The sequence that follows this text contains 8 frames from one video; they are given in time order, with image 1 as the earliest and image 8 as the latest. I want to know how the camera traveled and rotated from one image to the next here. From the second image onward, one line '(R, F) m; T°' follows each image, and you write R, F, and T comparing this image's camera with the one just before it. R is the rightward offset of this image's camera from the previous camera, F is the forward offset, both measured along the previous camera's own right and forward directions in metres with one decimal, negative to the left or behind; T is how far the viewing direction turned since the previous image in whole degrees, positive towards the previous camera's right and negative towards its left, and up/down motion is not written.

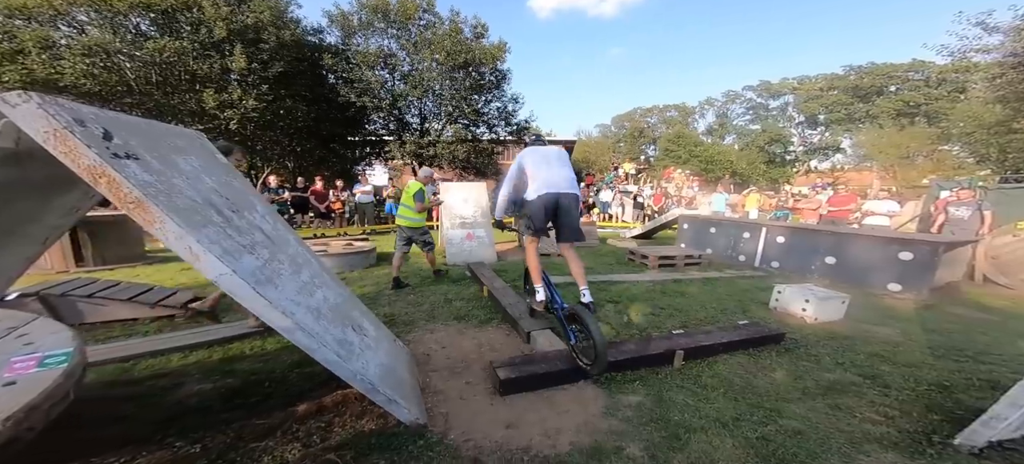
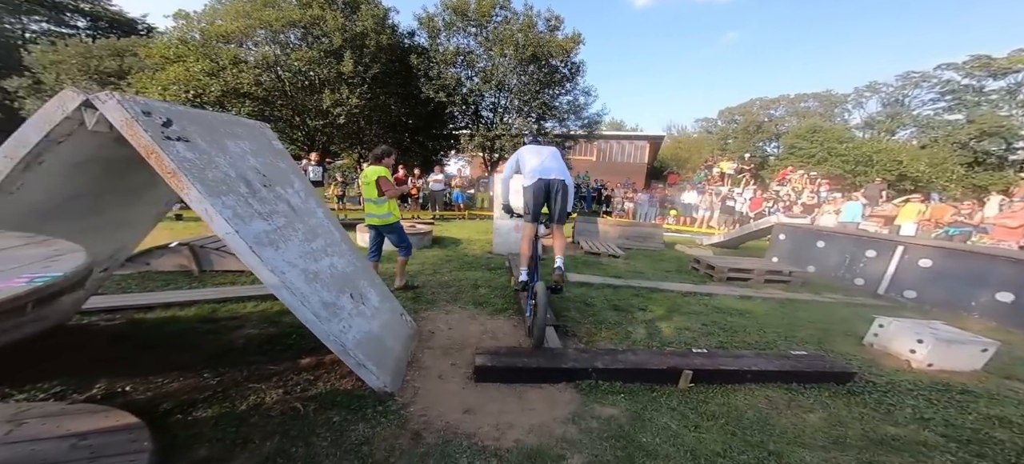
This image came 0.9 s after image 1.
(+0.6, +0.1) m; -14°
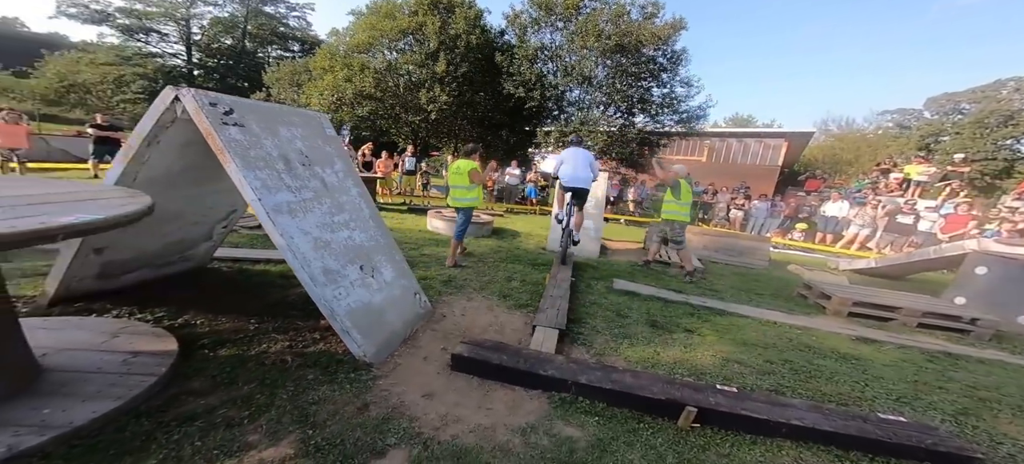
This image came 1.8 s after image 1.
(+0.7, +0.2) m; -17°
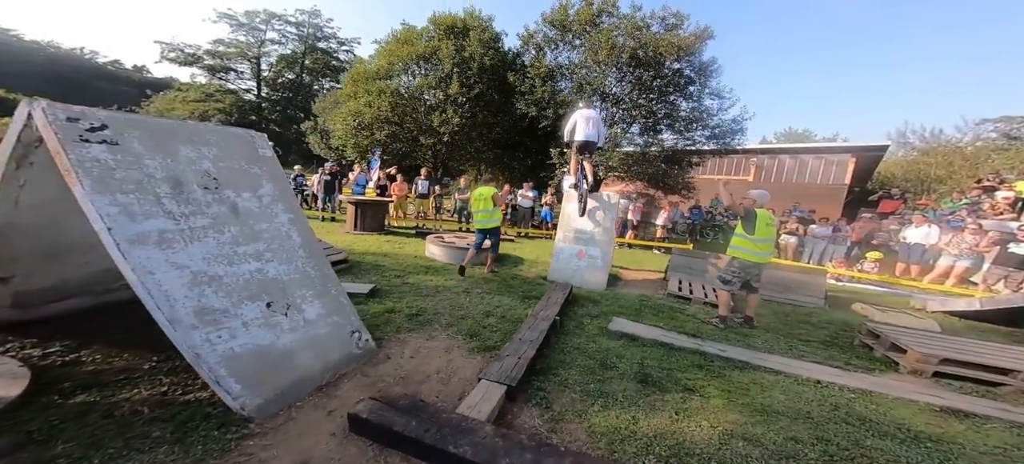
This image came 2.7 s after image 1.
(+0.6, +0.4) m; -7°
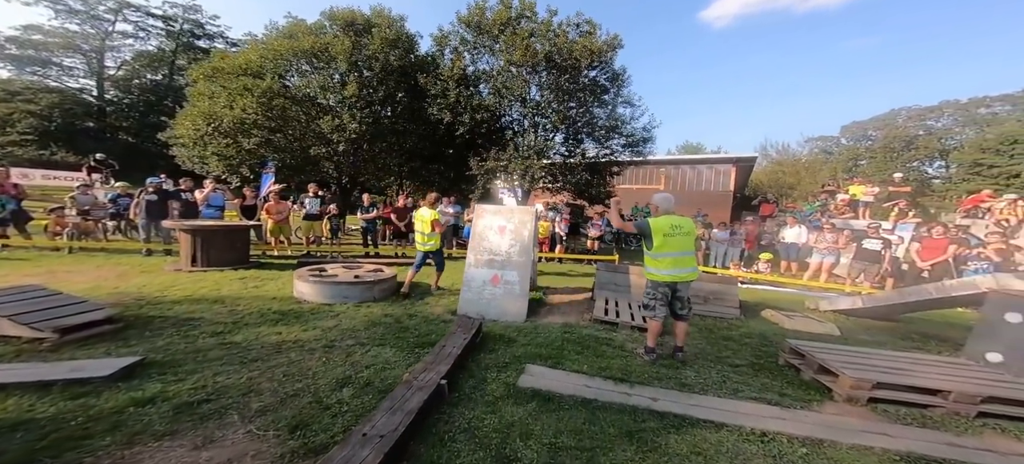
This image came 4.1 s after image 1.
(+0.5, +0.8) m; +10°
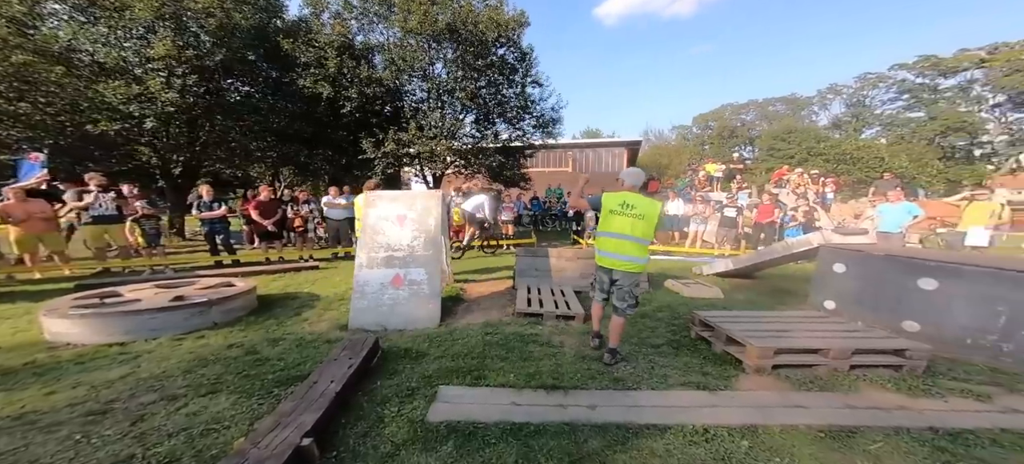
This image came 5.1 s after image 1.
(+0.1, +0.6) m; +13°
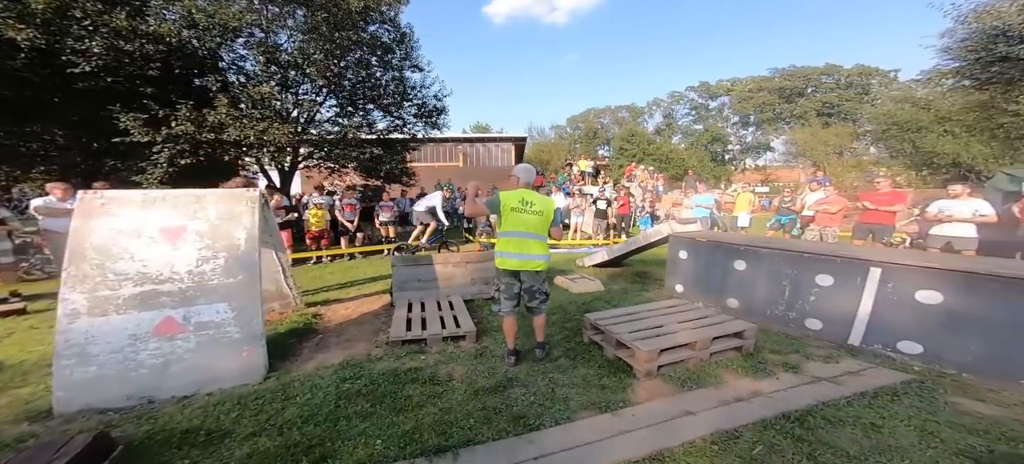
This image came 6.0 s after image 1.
(+0.1, +0.6) m; +17°
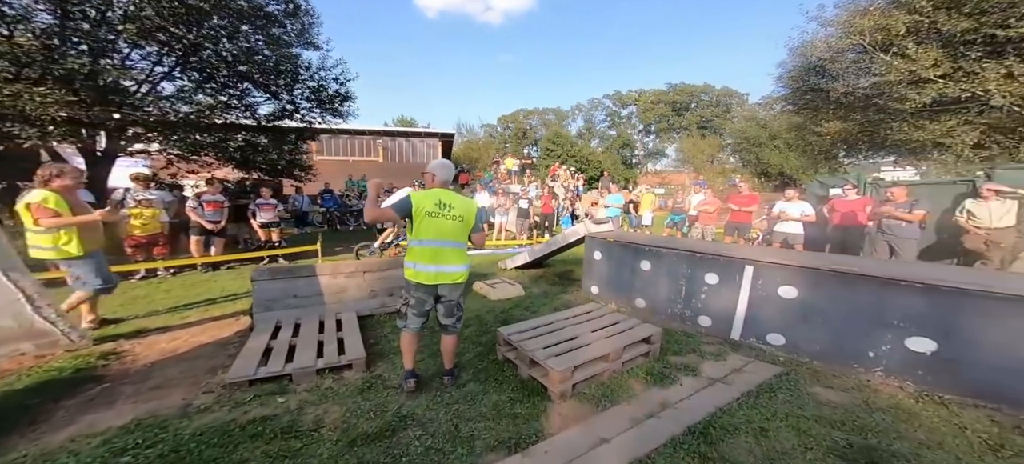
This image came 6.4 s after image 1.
(+0.2, +0.4) m; +12°
